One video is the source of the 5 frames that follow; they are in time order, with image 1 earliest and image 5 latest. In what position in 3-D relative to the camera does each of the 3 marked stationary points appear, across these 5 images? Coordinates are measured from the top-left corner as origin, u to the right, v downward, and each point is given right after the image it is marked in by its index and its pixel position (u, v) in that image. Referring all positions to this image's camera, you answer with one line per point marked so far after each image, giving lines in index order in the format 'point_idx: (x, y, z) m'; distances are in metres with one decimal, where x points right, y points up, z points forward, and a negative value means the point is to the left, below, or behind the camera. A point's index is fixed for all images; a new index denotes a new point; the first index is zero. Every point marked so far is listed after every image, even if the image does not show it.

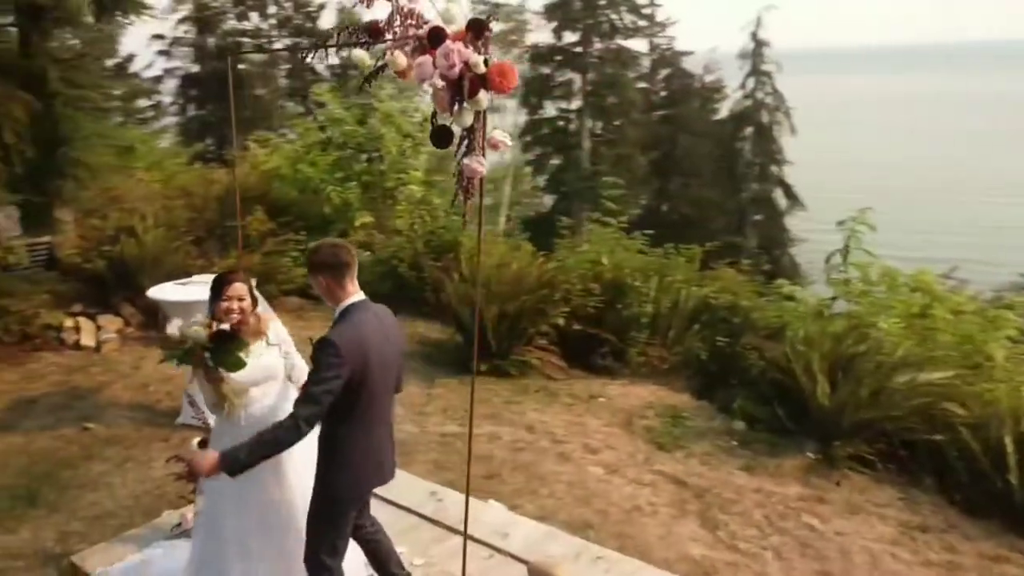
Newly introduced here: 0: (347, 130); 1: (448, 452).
0: (-2.0, +2.0, +10.1) m
1: (-0.4, -1.1, +5.5) m
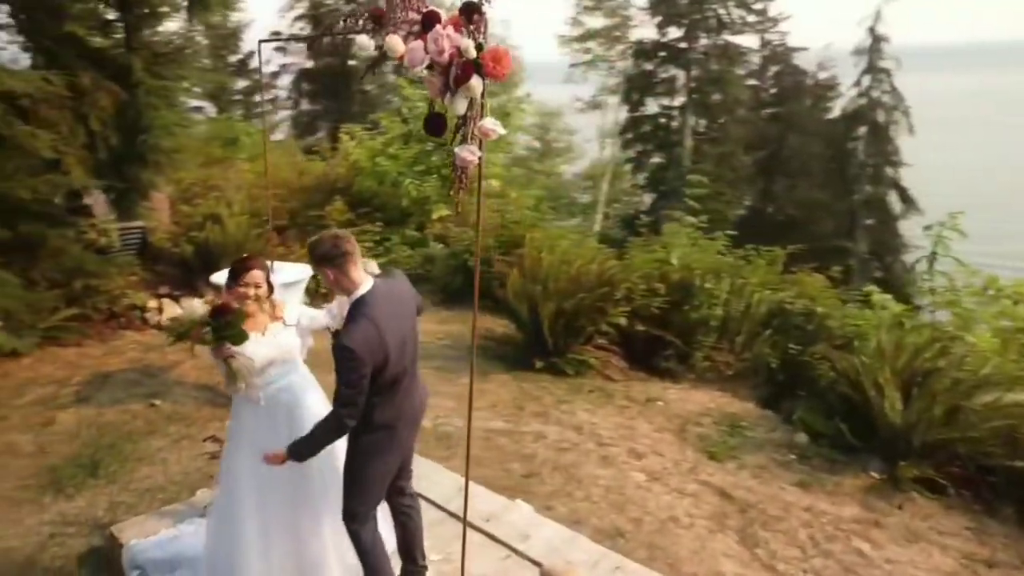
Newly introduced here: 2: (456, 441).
0: (-1.0, +2.1, +10.2) m
1: (-0.2, -1.1, +5.4) m
2: (-0.4, -1.0, +5.5) m
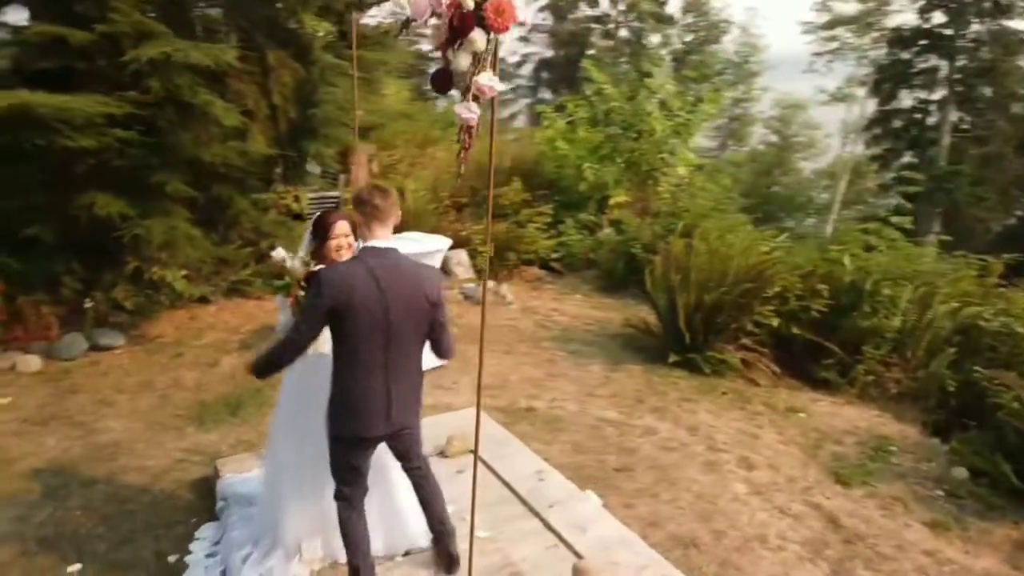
0: (+1.2, +2.2, +10.0) m
1: (+0.5, -0.9, +5.2) m
2: (+0.3, -0.9, +5.4) m
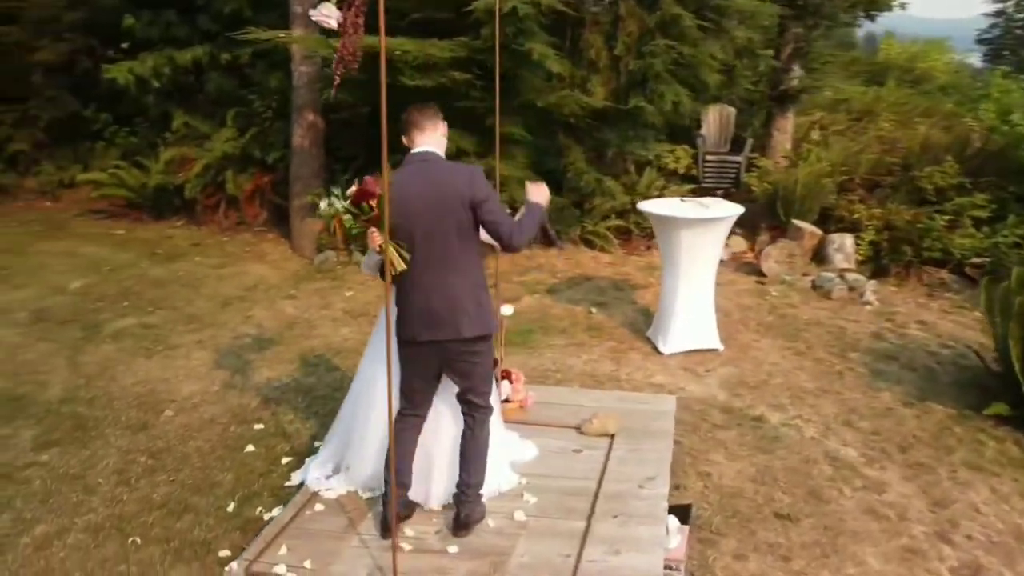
0: (+5.4, +1.9, +7.2) m
1: (+1.4, -0.9, +4.1) m
2: (+1.4, -0.9, +4.4) m
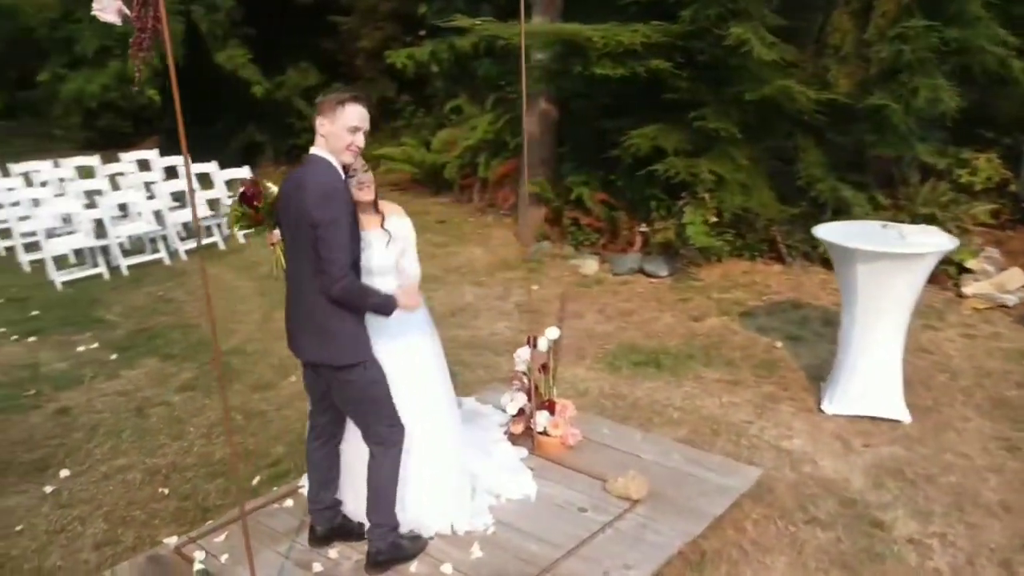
0: (+6.6, +1.1, +4.0) m
1: (+1.3, -1.2, +3.0) m
2: (+1.4, -1.1, +3.3) m
